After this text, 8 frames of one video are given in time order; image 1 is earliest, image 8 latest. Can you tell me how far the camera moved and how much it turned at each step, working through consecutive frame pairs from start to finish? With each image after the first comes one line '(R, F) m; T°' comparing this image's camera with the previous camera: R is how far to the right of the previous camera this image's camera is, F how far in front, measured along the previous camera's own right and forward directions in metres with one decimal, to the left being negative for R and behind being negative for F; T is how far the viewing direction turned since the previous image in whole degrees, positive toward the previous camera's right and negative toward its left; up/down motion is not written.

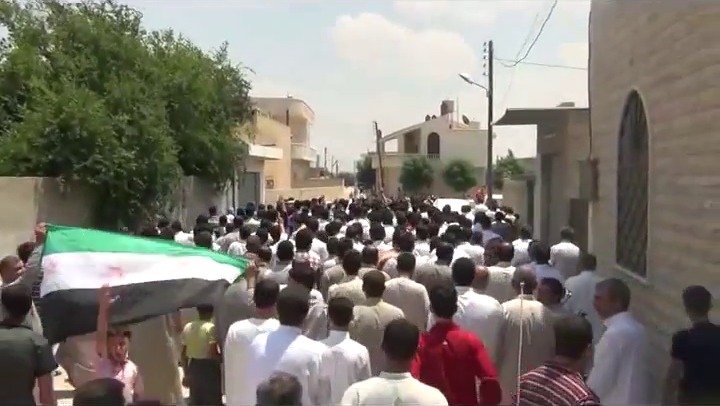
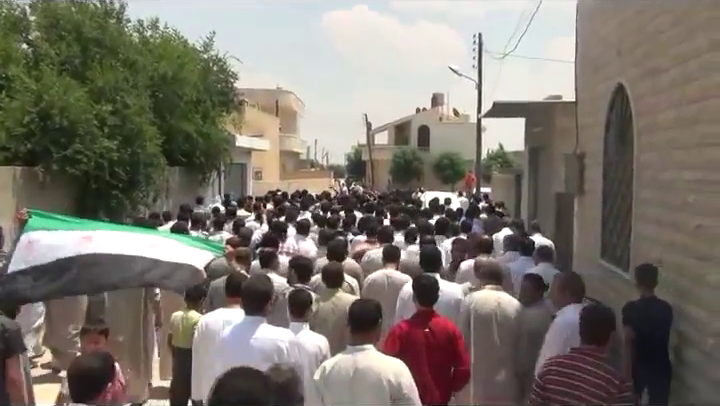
(+0.4, +0.1) m; -1°
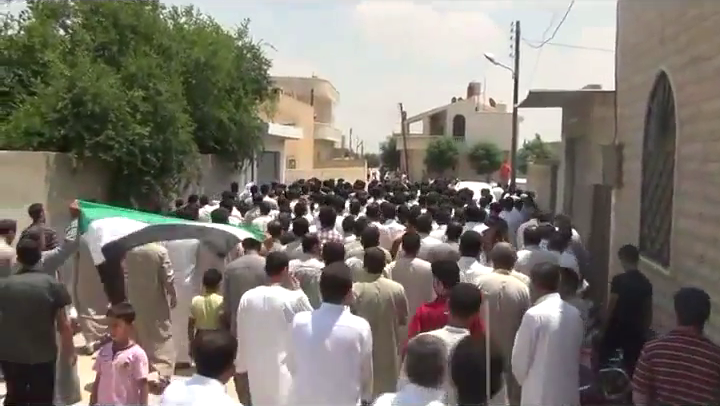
(+0.1, +0.1) m; -3°
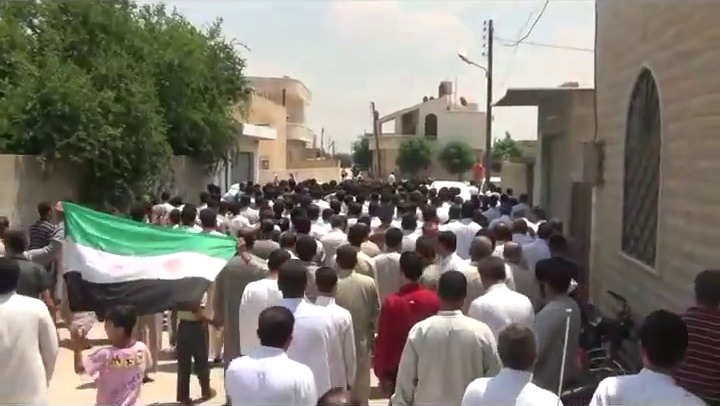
(-0.4, 0.0) m; +4°
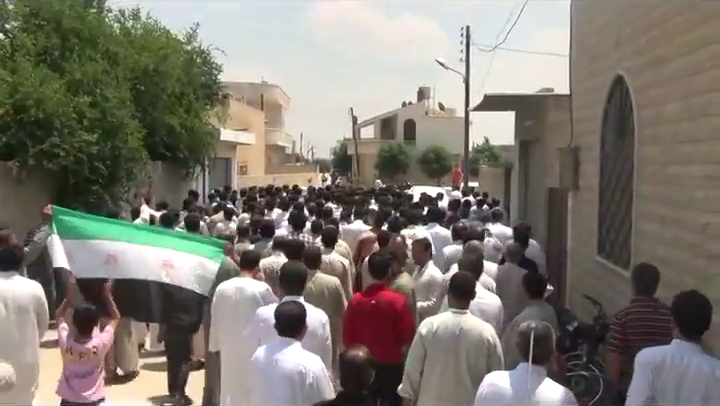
(+0.1, 0.0) m; +1°
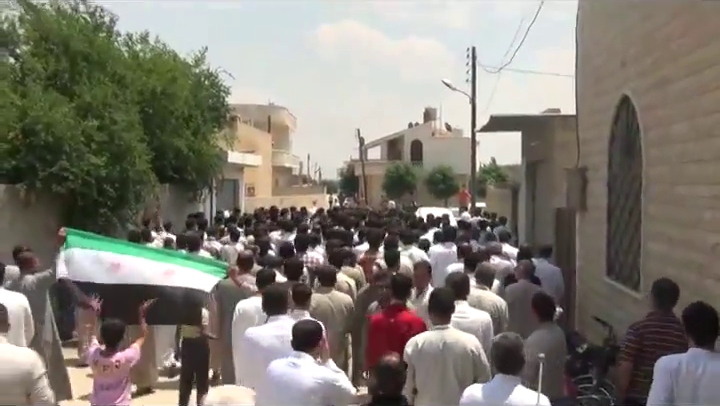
(0.0, 0.0) m; 0°
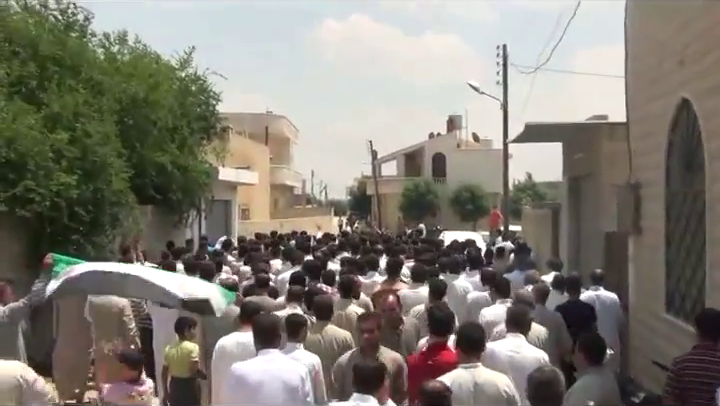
(+0.1, +1.6) m; -1°
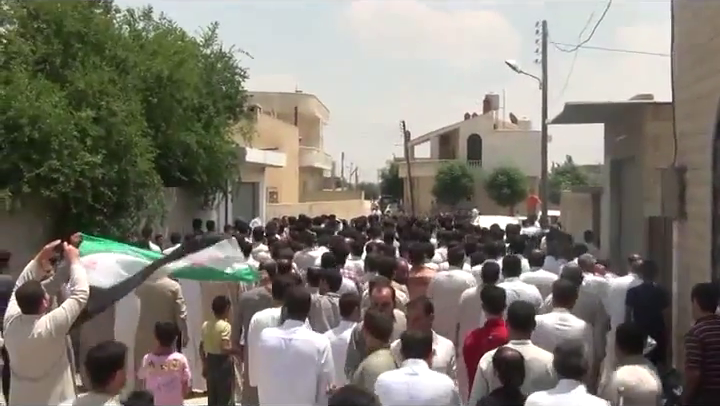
(0.0, +0.3) m; -2°
